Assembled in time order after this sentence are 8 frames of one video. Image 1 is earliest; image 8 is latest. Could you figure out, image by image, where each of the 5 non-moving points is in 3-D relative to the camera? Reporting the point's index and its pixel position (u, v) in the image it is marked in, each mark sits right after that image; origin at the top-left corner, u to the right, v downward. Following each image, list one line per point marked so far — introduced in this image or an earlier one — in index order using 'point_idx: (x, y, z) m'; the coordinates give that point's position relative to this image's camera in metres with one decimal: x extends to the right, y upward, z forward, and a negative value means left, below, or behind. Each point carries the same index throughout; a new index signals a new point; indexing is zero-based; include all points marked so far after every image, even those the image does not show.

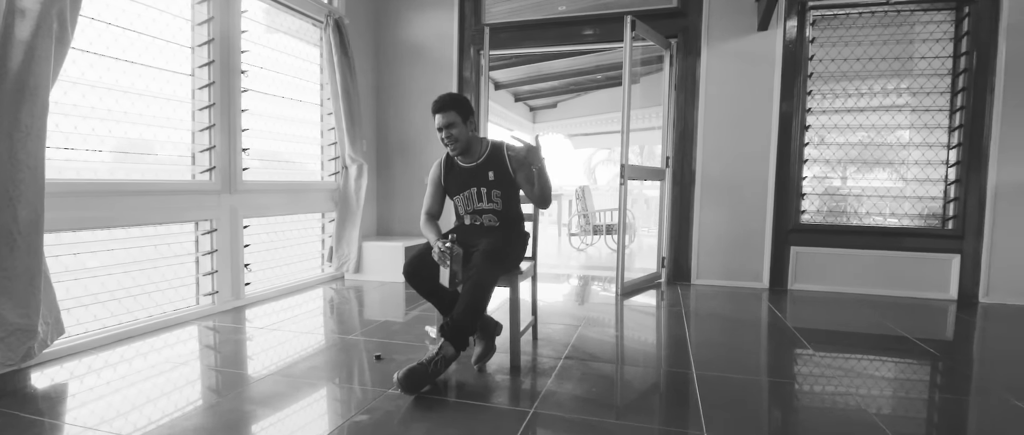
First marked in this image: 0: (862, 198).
0: (+2.3, +0.1, +3.5) m
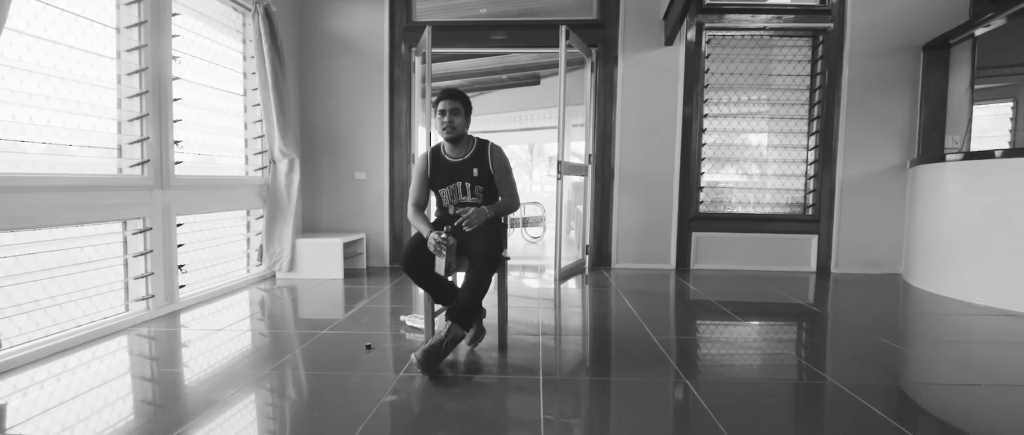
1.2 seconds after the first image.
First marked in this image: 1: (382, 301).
0: (+1.8, +0.2, +4.2) m
1: (-0.8, -0.5, +3.3) m
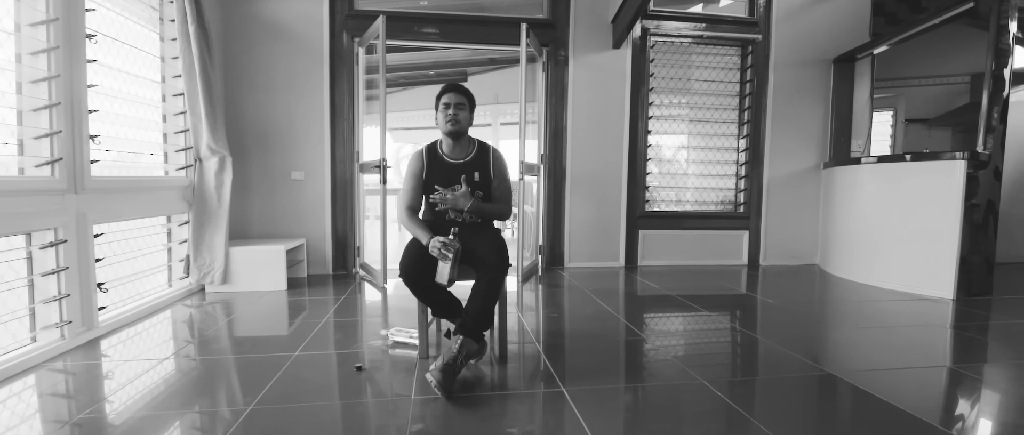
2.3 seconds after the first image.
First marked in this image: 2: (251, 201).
0: (+1.4, +0.2, +4.4) m
1: (-1.0, -0.5, +3.0) m
2: (-1.8, +0.1, +3.6) m
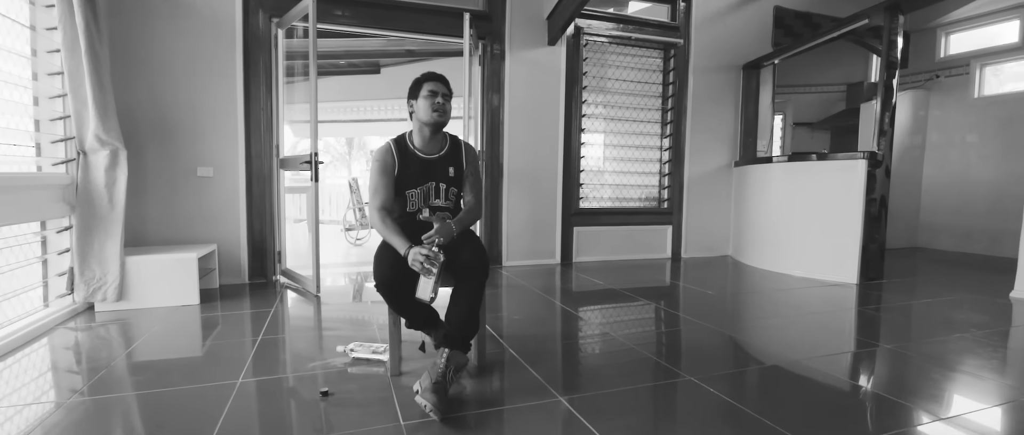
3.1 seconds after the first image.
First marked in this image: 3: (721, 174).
0: (+0.8, +0.3, +4.5) m
1: (-1.3, -0.6, +2.6) m
2: (-2.2, +0.1, +3.1) m
3: (+1.9, +0.4, +4.7) m
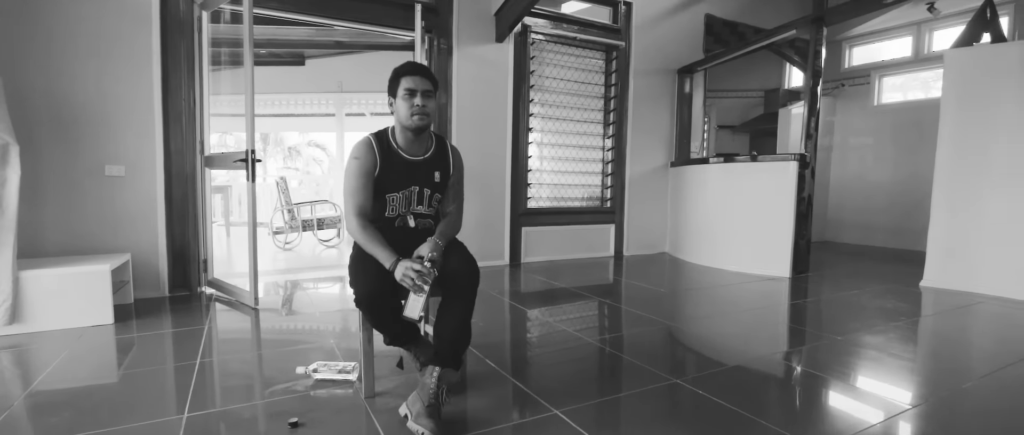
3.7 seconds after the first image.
0: (+0.3, +0.3, +4.5) m
1: (-1.4, -0.6, +2.3) m
2: (-2.4, +0.1, +2.7) m
3: (+1.4, +0.4, +4.9) m
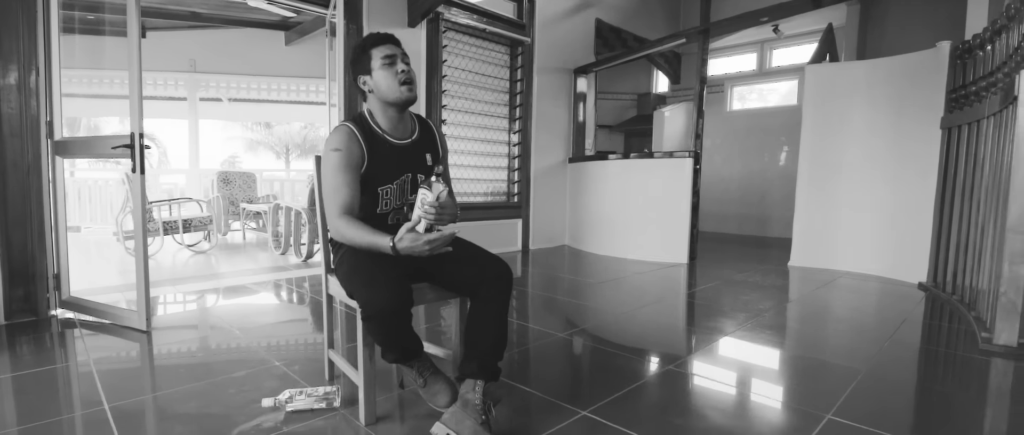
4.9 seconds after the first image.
0: (-0.4, +0.3, +4.3) m
1: (-1.5, -0.6, +1.8) m
2: (-2.5, 0.0, +1.8) m
3: (+0.4, +0.5, +5.0) m
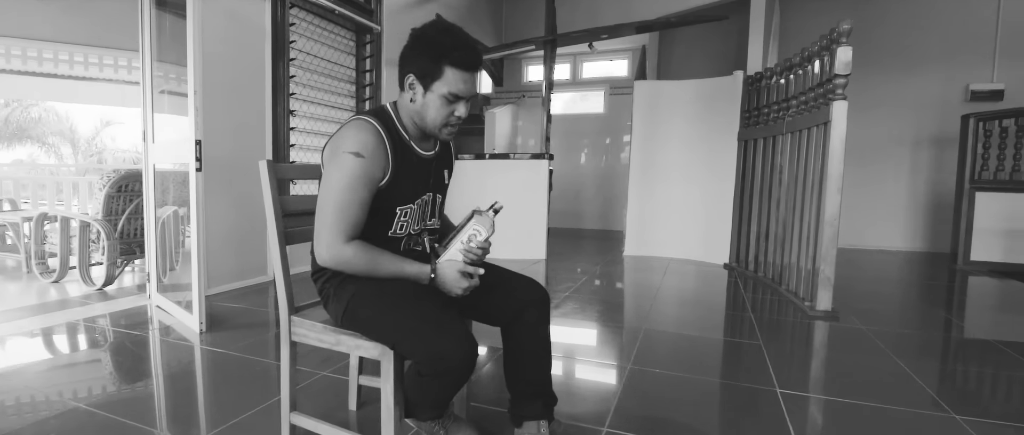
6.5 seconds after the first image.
0: (-1.5, +0.3, +3.8) m
1: (-1.4, -0.7, +1.1) m
2: (-2.4, -0.1, +0.6) m
3: (-1.0, +0.5, +4.8) m
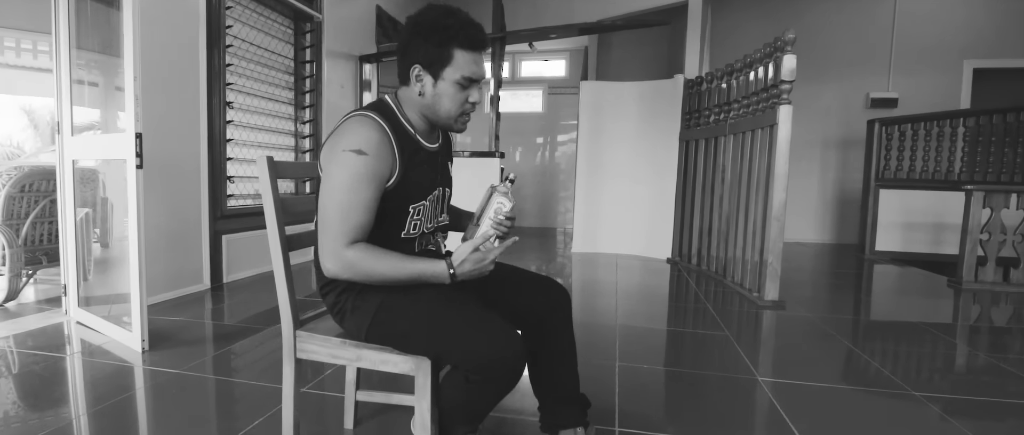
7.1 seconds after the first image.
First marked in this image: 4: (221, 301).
0: (-1.8, +0.2, +3.5) m
1: (-1.3, -0.7, +0.8) m
2: (-2.2, -0.1, +0.2) m
3: (-1.4, +0.5, +4.5) m
4: (-1.5, -0.5, +2.9) m
